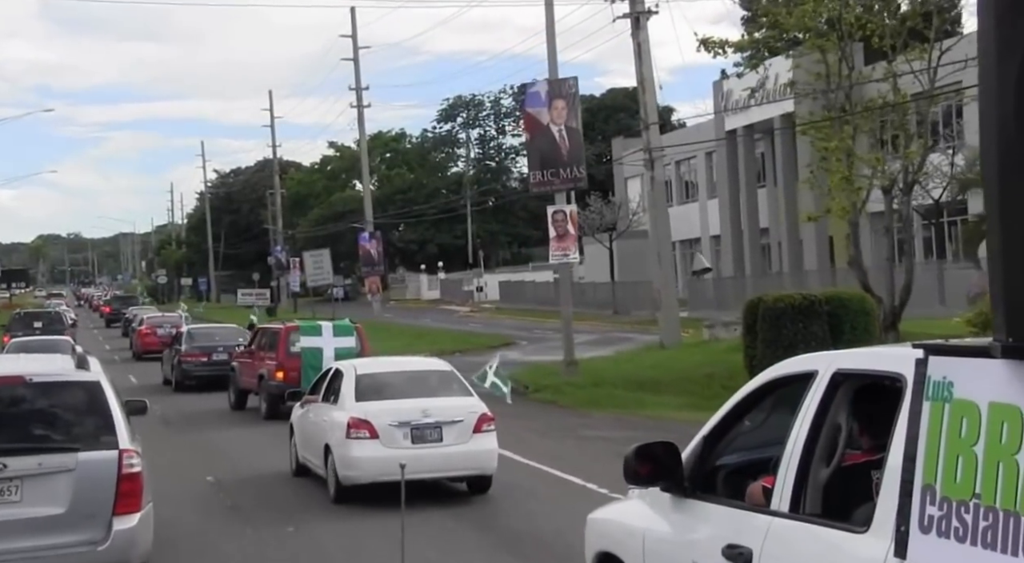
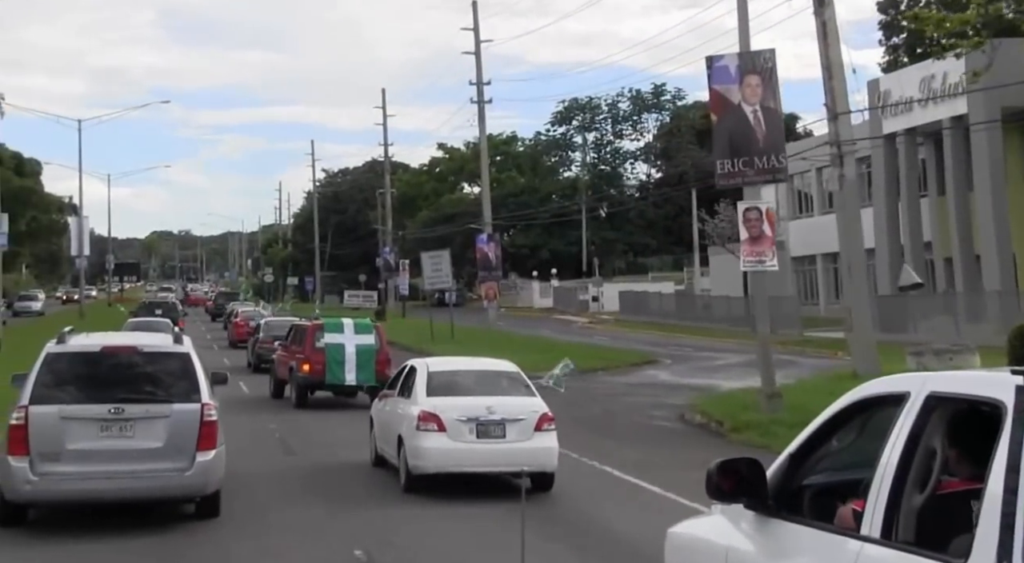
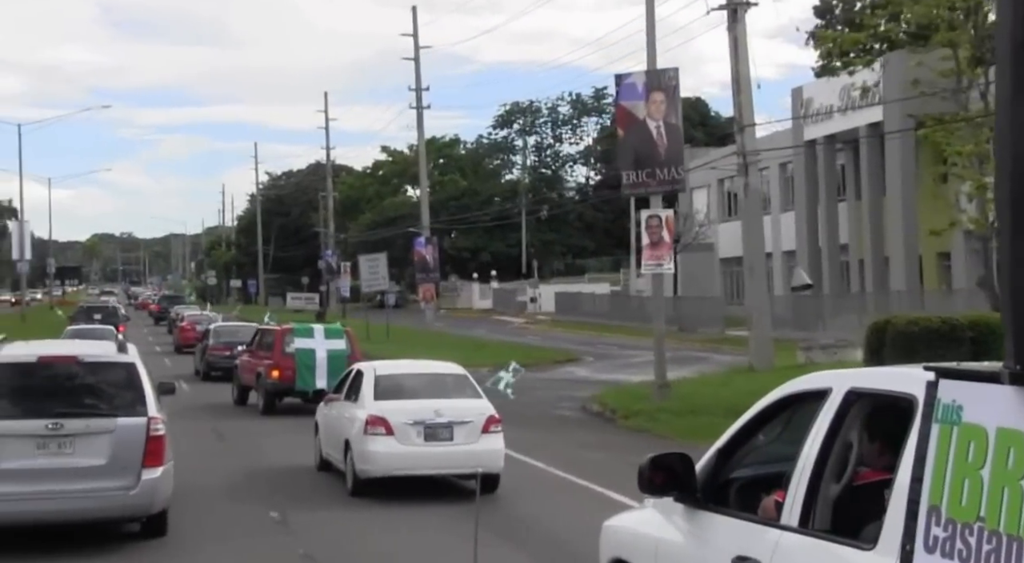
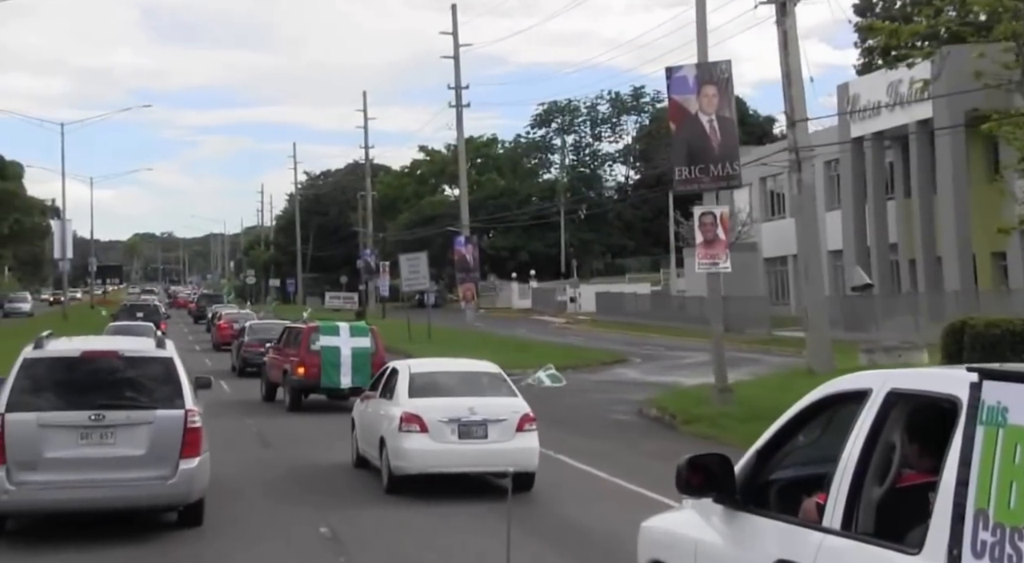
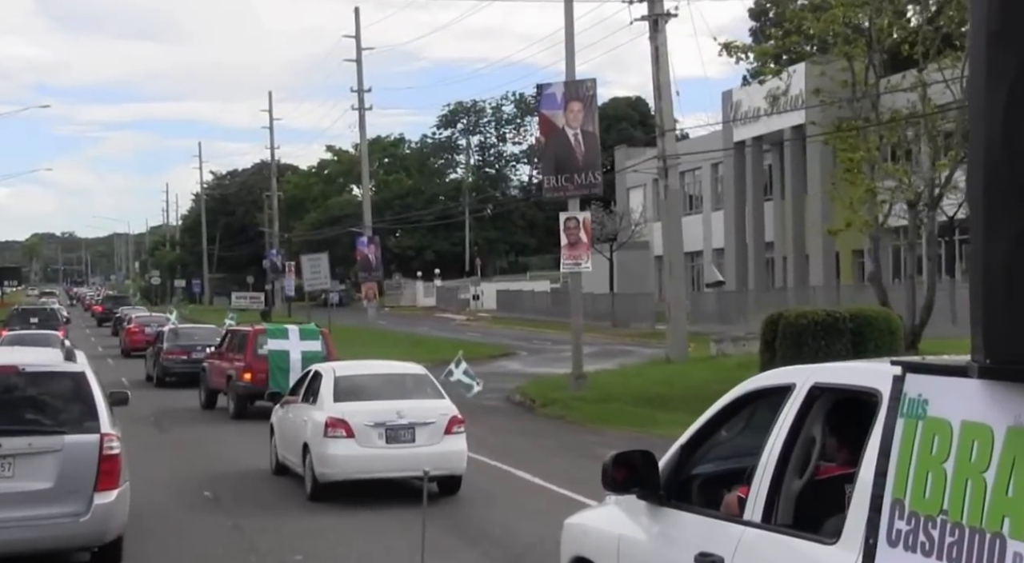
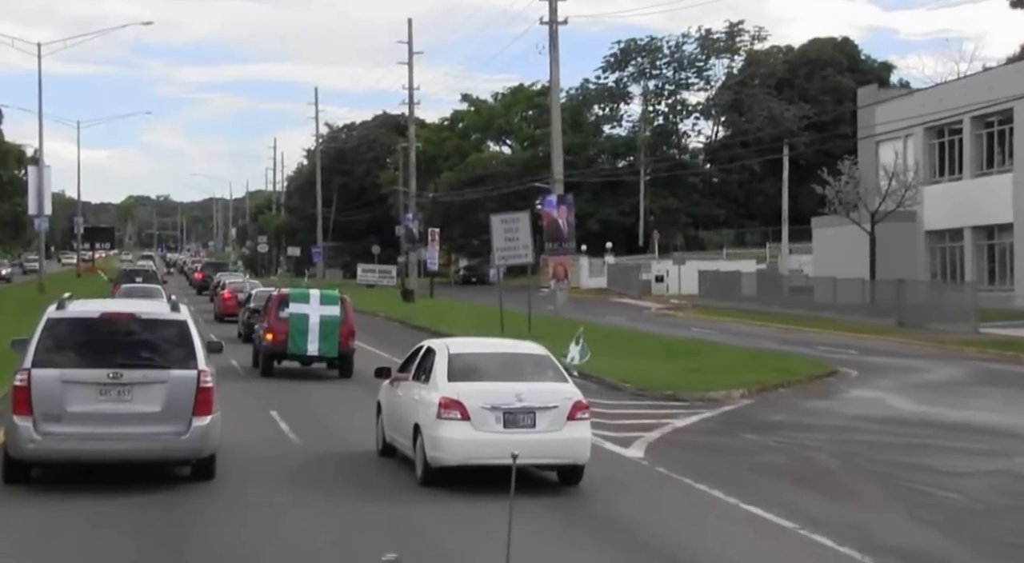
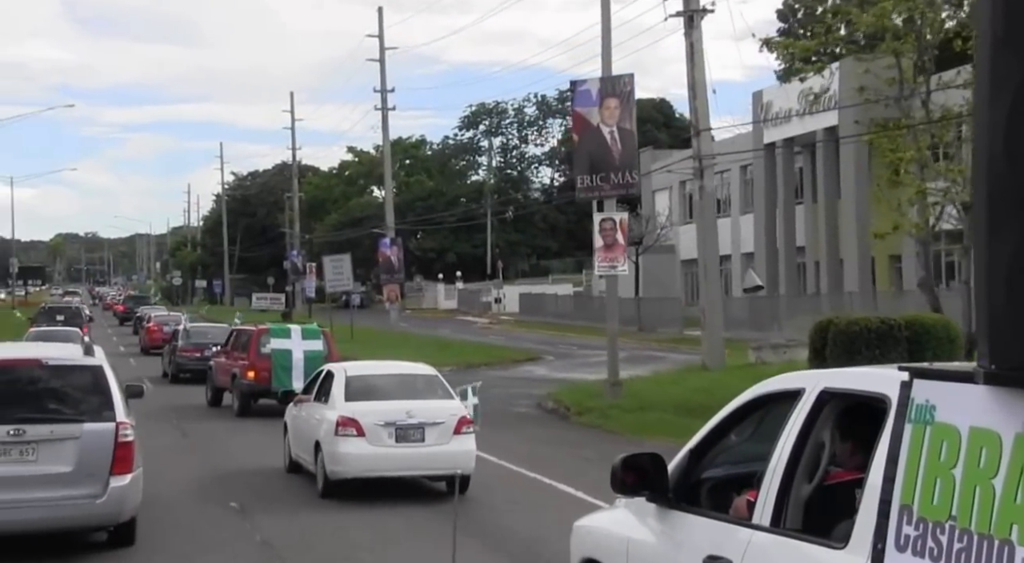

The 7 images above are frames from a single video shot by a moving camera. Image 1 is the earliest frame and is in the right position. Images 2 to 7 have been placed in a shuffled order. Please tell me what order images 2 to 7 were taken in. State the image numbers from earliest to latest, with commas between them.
5, 7, 3, 4, 2, 6
